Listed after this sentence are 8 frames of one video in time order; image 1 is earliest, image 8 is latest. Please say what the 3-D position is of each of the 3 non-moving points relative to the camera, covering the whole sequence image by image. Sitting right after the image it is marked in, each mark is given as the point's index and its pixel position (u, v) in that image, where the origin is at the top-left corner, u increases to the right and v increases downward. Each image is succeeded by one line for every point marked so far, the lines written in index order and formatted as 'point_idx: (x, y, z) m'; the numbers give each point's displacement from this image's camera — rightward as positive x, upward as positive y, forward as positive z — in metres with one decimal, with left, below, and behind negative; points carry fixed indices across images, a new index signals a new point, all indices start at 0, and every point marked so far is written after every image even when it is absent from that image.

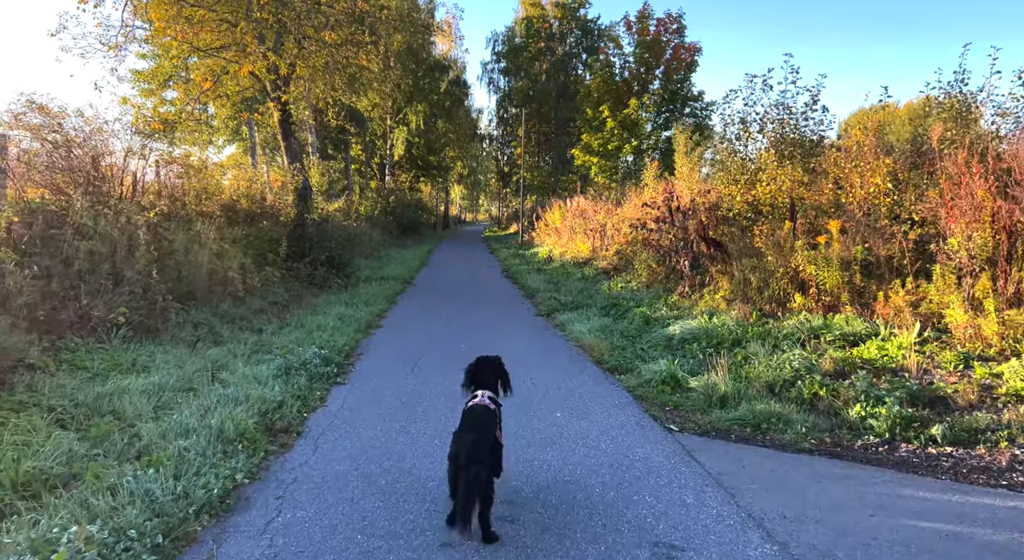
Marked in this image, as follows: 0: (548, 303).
0: (+0.7, -0.5, +11.4) m
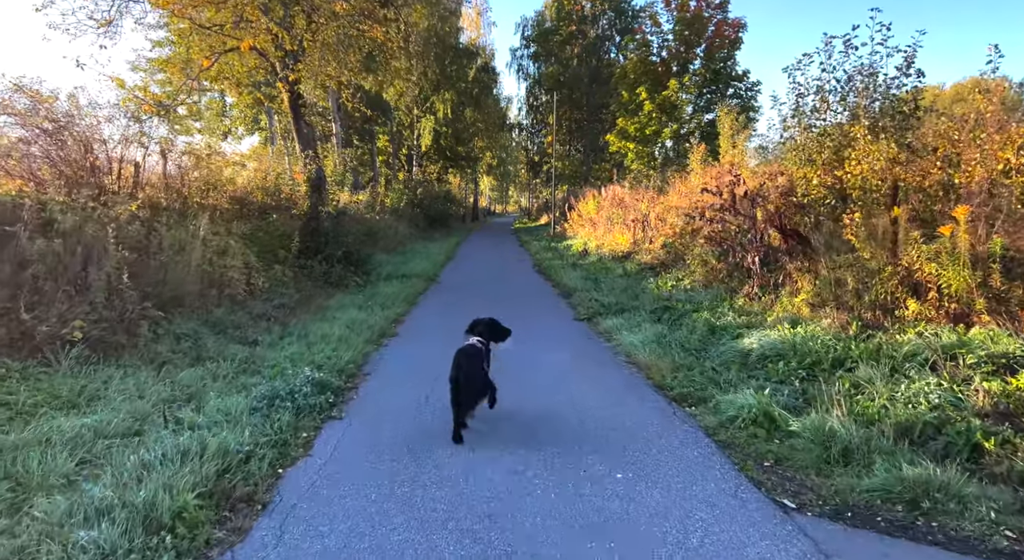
0: (+1.2, -0.4, +10.0) m
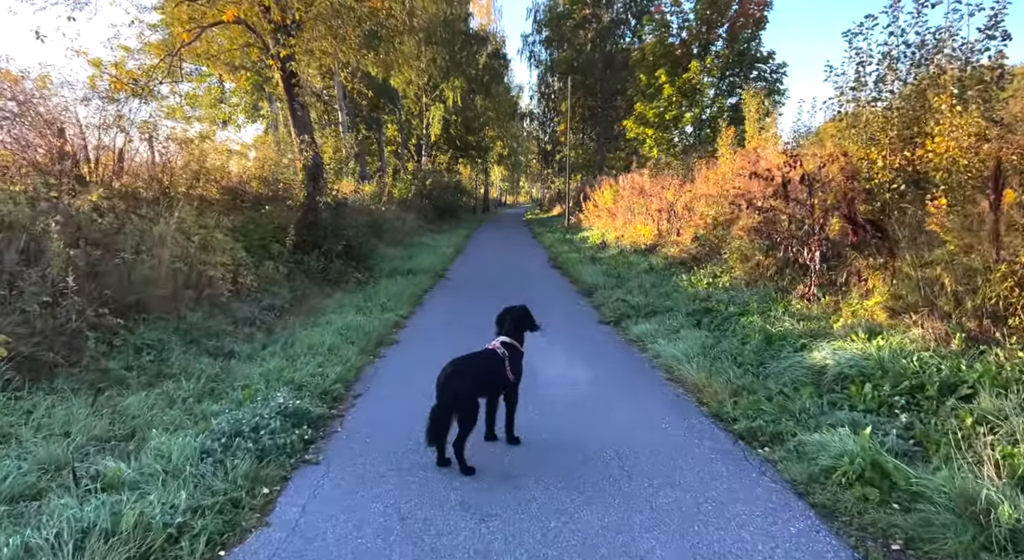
0: (+1.5, -0.4, +8.8) m
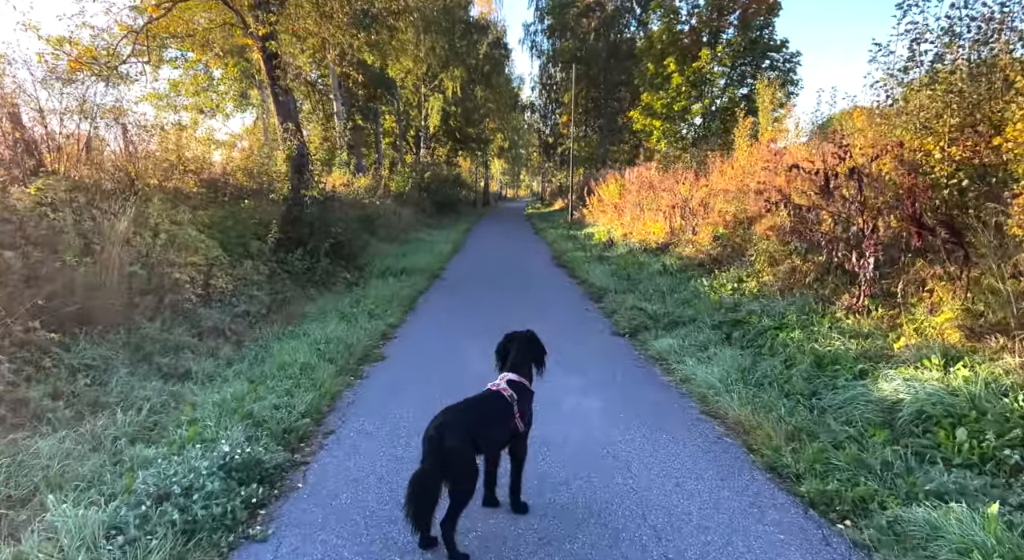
0: (+1.5, -0.5, +7.9) m
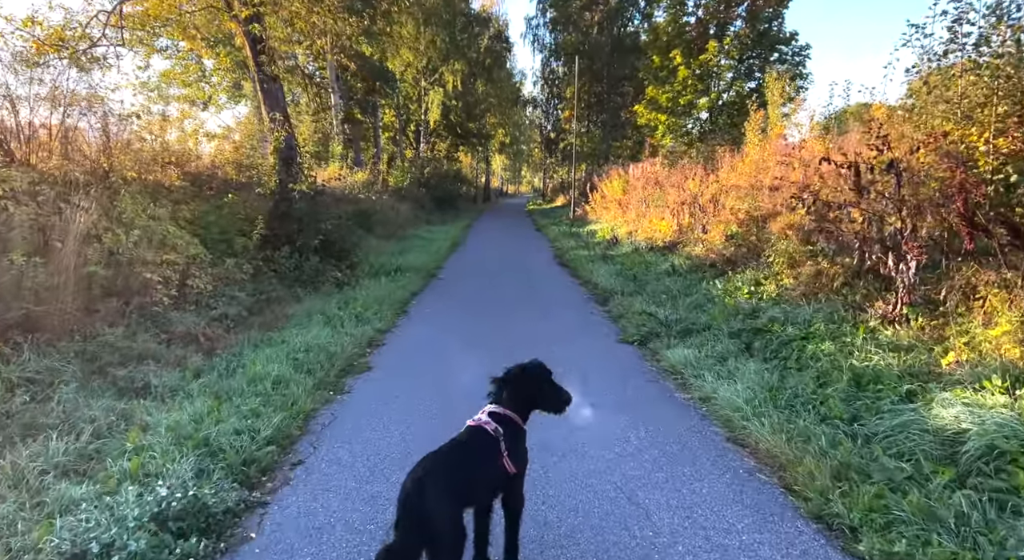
0: (+1.5, -0.5, +7.3) m
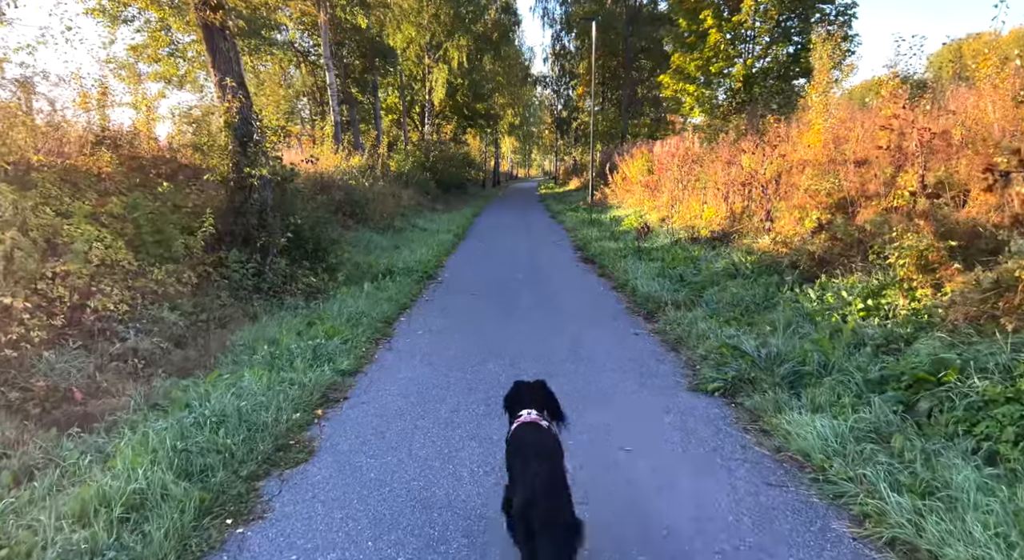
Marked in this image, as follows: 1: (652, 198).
0: (+1.6, -0.6, +5.1) m
1: (+3.5, +2.1, +15.8) m
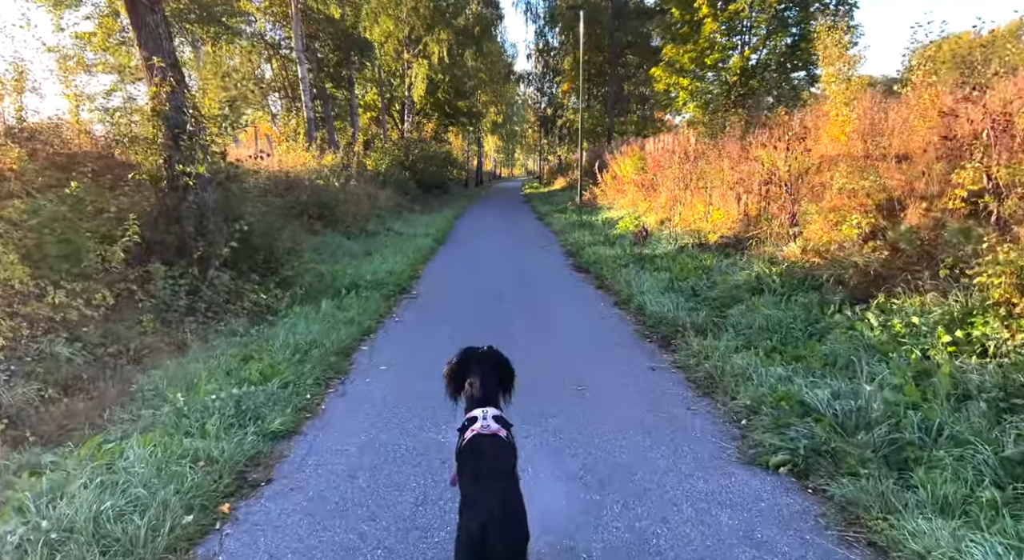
0: (+1.6, -0.8, +3.9) m
1: (+3.2, +1.9, +14.6) m
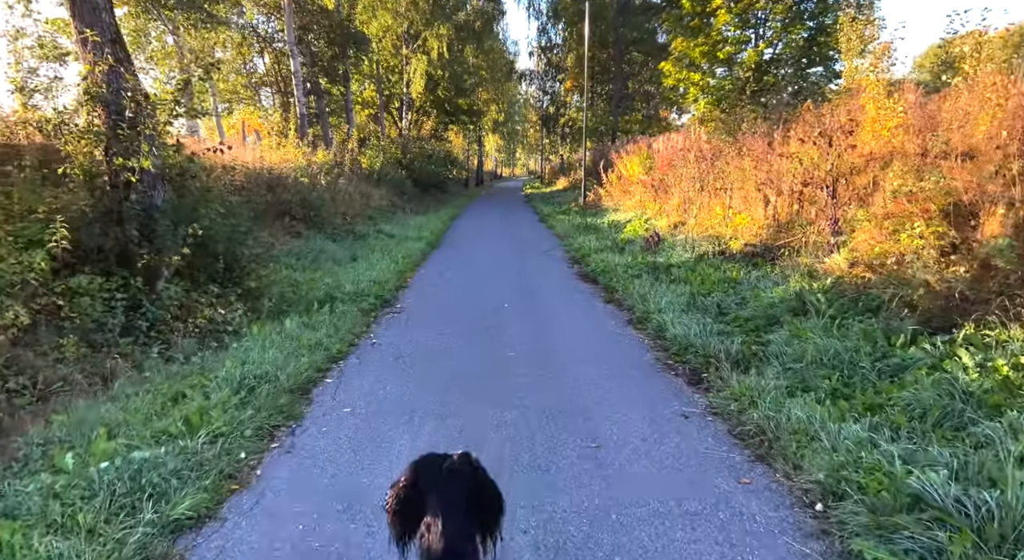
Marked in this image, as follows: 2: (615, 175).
0: (+1.5, -1.0, +2.8) m
1: (+3.2, +1.8, +13.6) m
2: (+3.2, +3.3, +19.4) m
